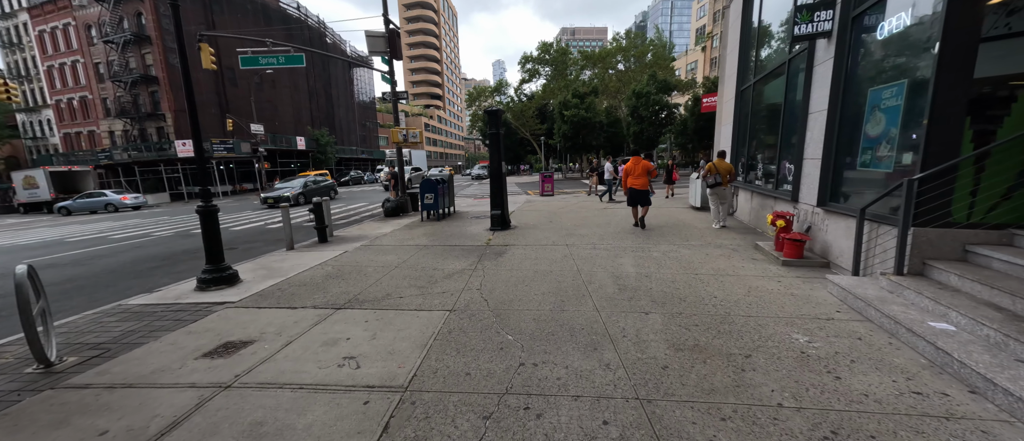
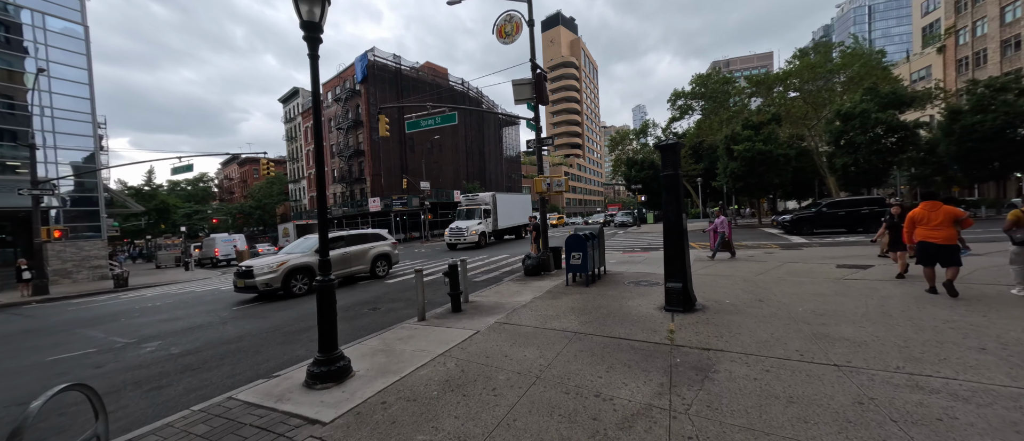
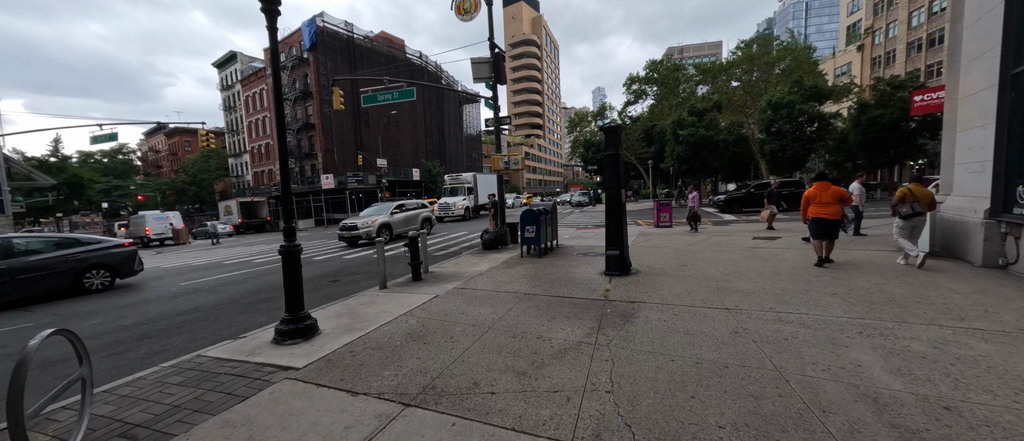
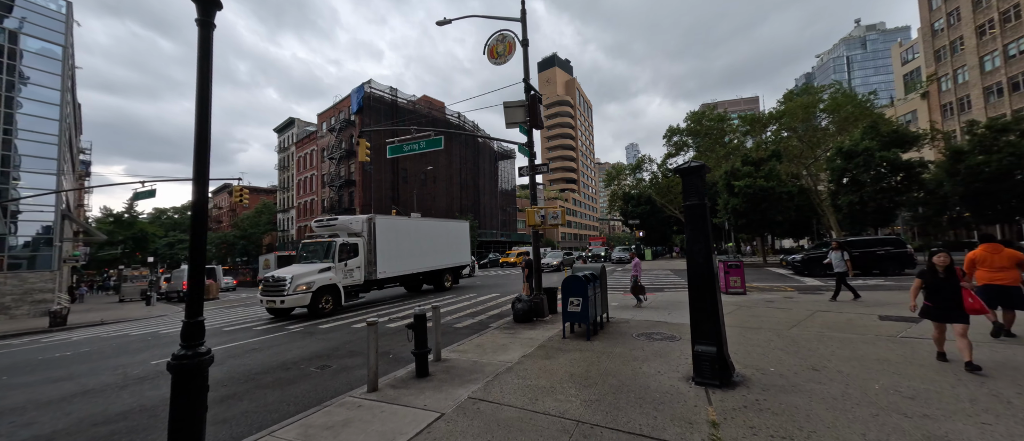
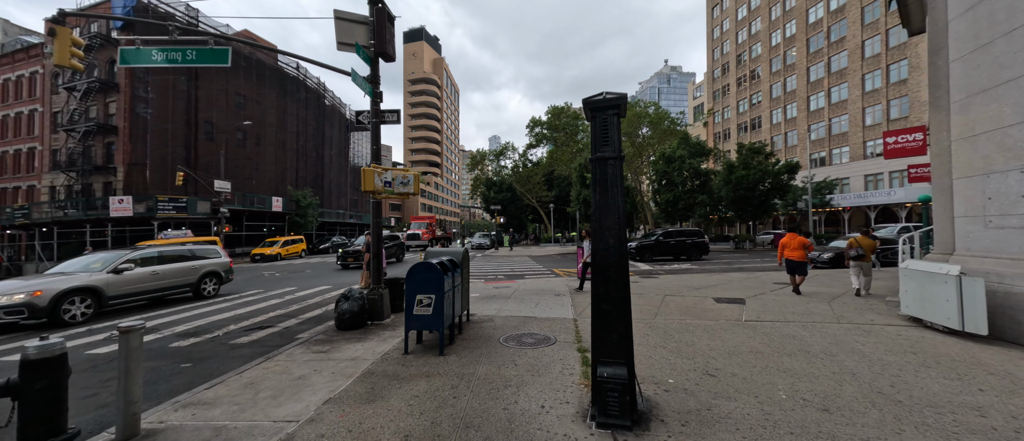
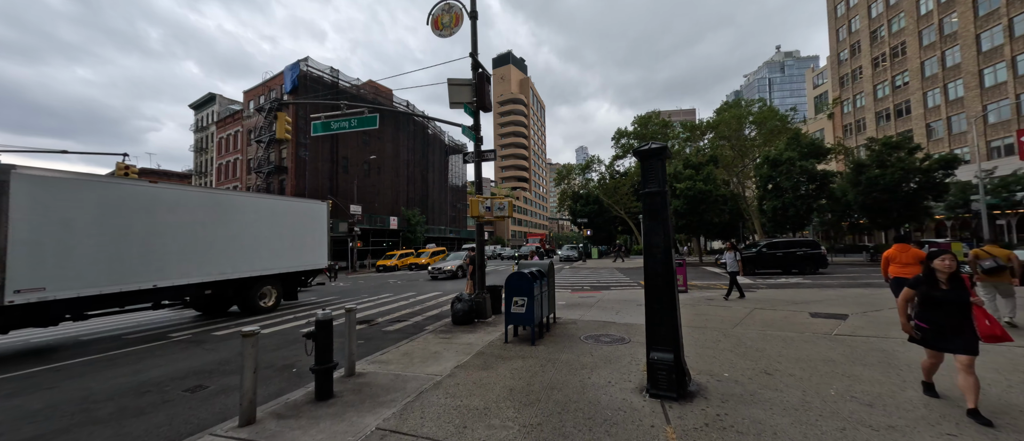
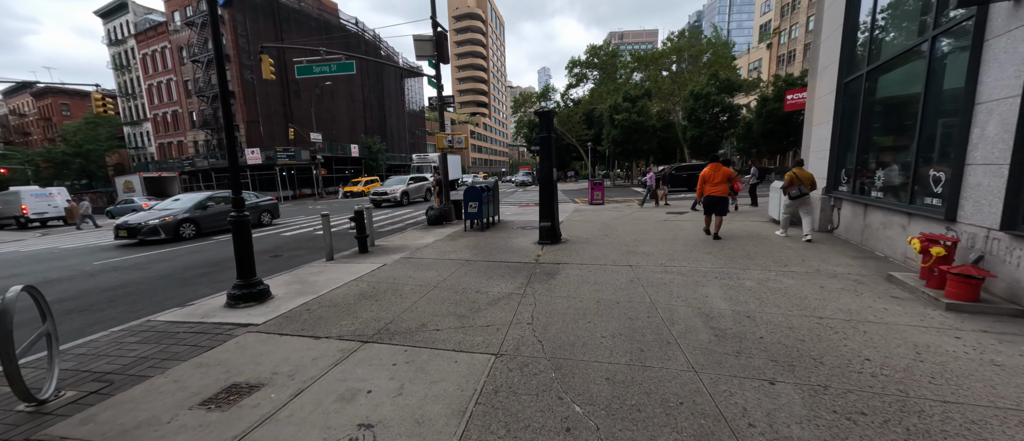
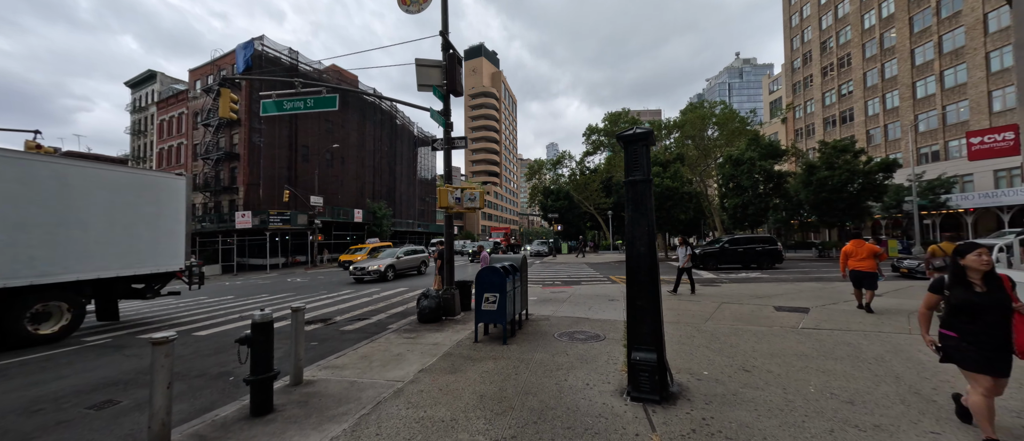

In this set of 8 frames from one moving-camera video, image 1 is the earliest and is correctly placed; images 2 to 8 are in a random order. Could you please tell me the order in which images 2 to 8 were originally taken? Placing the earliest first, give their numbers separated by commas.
7, 3, 2, 4, 6, 8, 5
